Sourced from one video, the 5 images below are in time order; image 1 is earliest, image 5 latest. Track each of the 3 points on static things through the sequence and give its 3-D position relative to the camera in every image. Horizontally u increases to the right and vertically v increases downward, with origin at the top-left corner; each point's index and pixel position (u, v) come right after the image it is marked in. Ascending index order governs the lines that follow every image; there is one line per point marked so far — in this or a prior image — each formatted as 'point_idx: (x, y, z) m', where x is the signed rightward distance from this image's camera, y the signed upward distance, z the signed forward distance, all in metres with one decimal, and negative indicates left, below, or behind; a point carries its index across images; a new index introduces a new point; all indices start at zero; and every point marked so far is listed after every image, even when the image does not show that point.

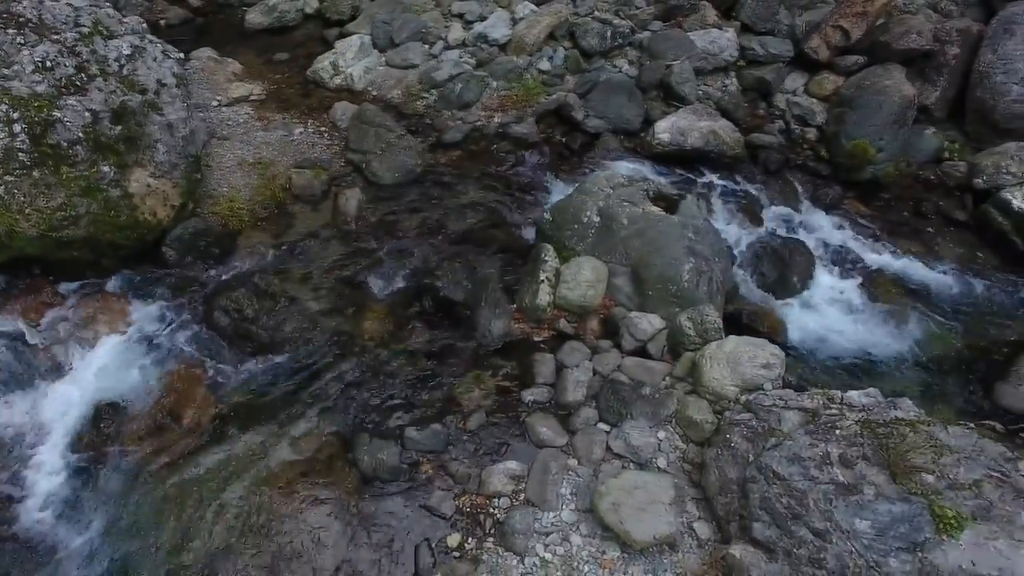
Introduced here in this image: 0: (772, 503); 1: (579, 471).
0: (+1.7, -1.4, +4.2) m
1: (+0.5, -1.4, +4.9) m
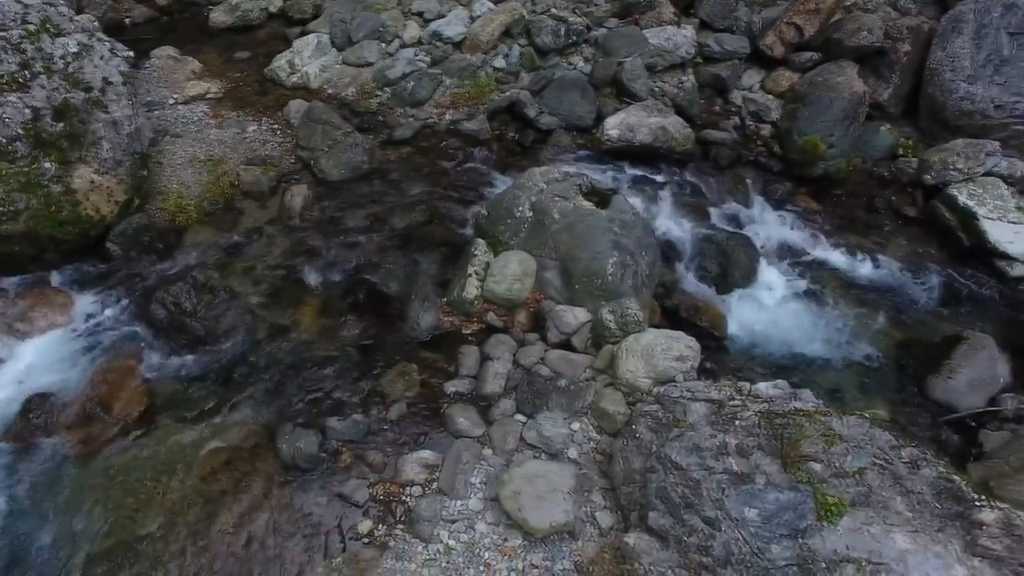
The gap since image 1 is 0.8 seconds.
0: (+1.0, -1.3, +4.2) m
1: (-0.2, -1.3, +5.0) m
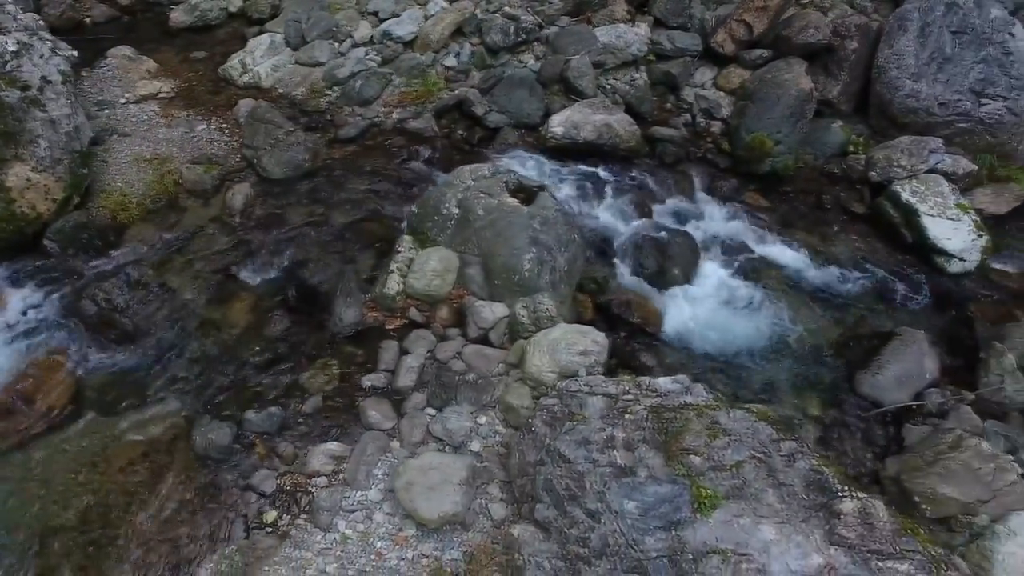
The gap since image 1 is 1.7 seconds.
0: (+0.3, -1.3, +4.3) m
1: (-0.9, -1.3, +5.1) m
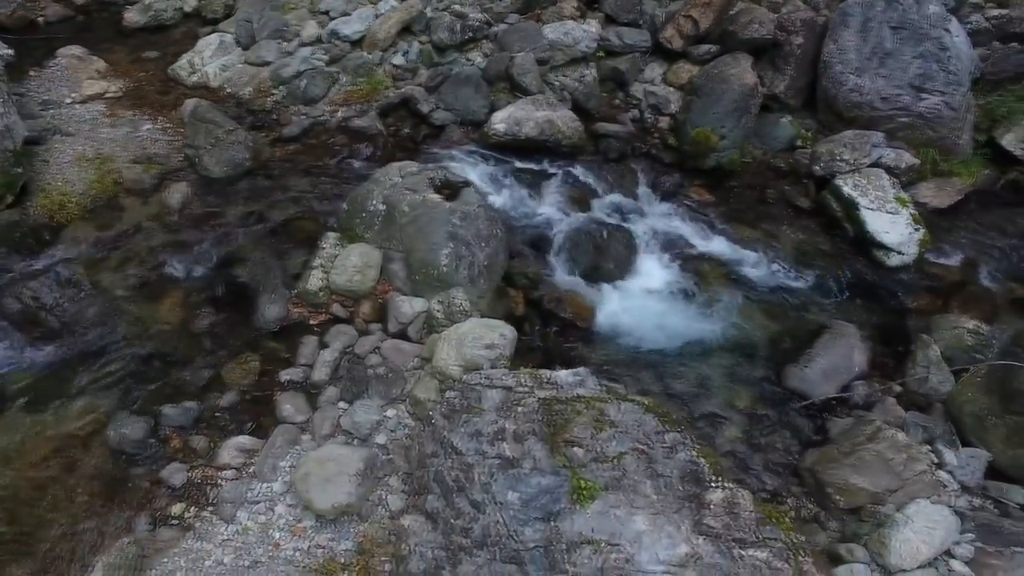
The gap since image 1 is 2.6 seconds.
0: (-0.5, -1.2, +4.4) m
1: (-1.6, -1.2, +5.1) m
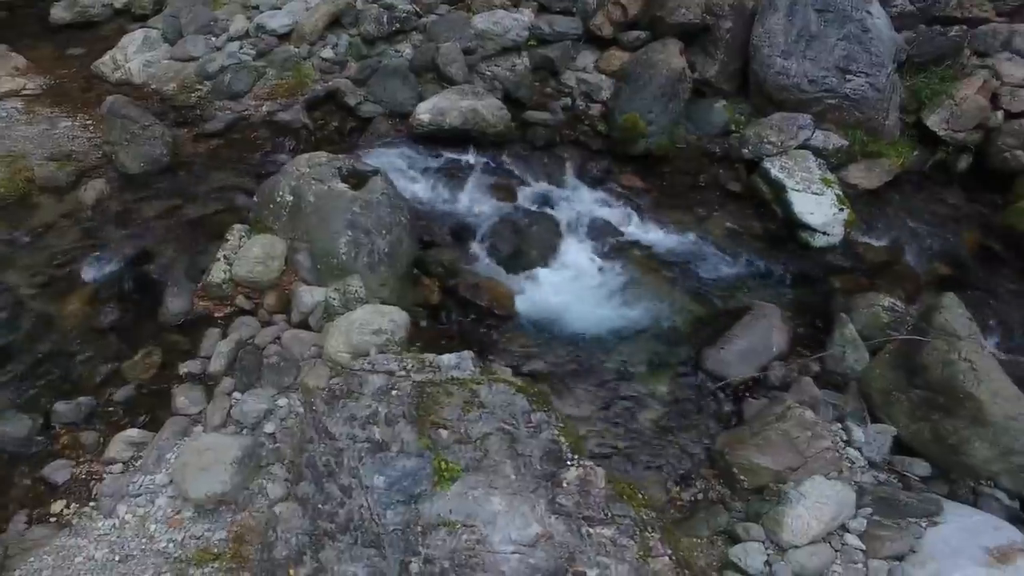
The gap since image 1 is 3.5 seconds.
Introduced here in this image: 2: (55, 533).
0: (-1.3, -1.1, +4.3) m
1: (-2.4, -1.2, +5.0) m
2: (-3.2, -1.7, +4.6) m
